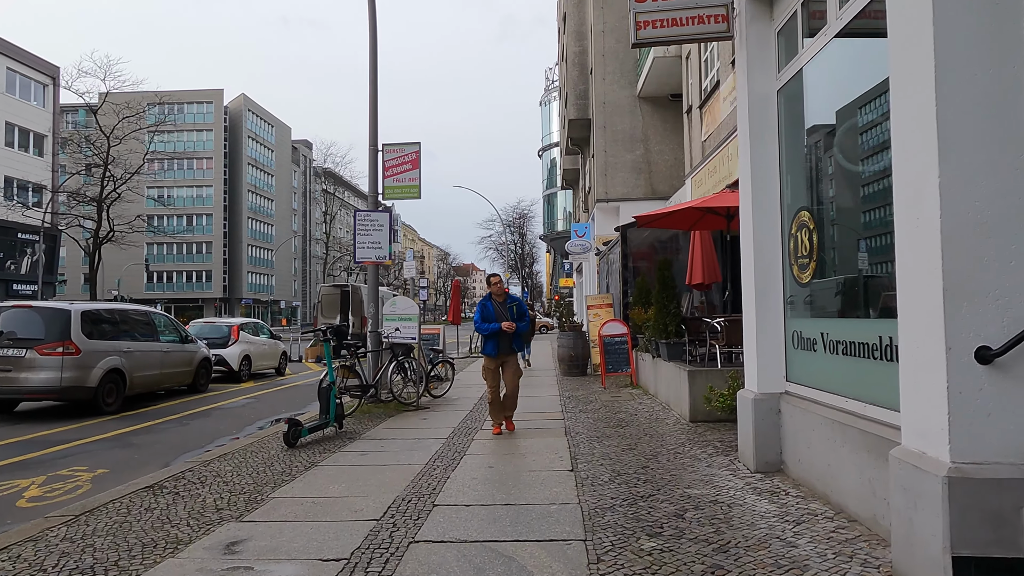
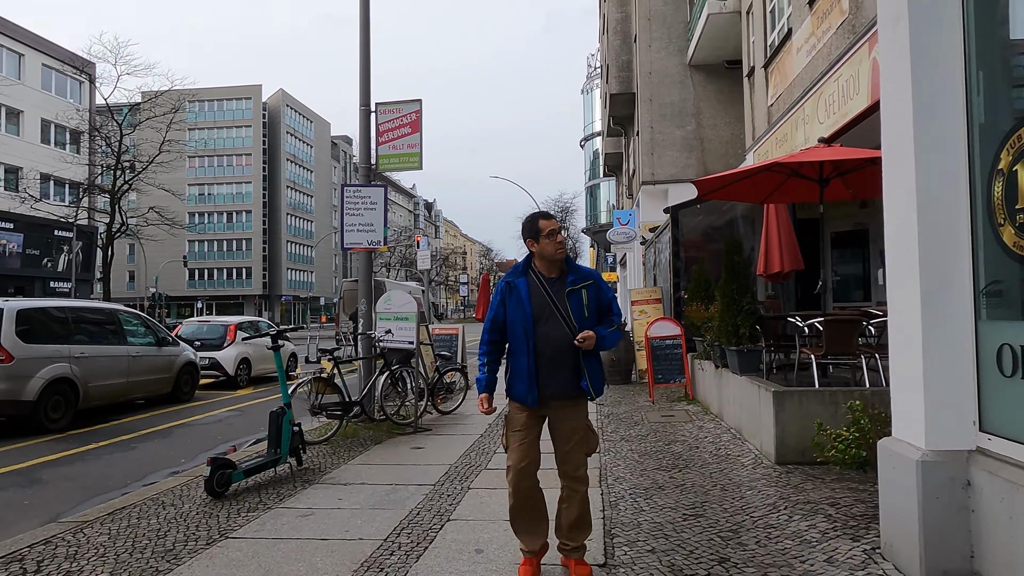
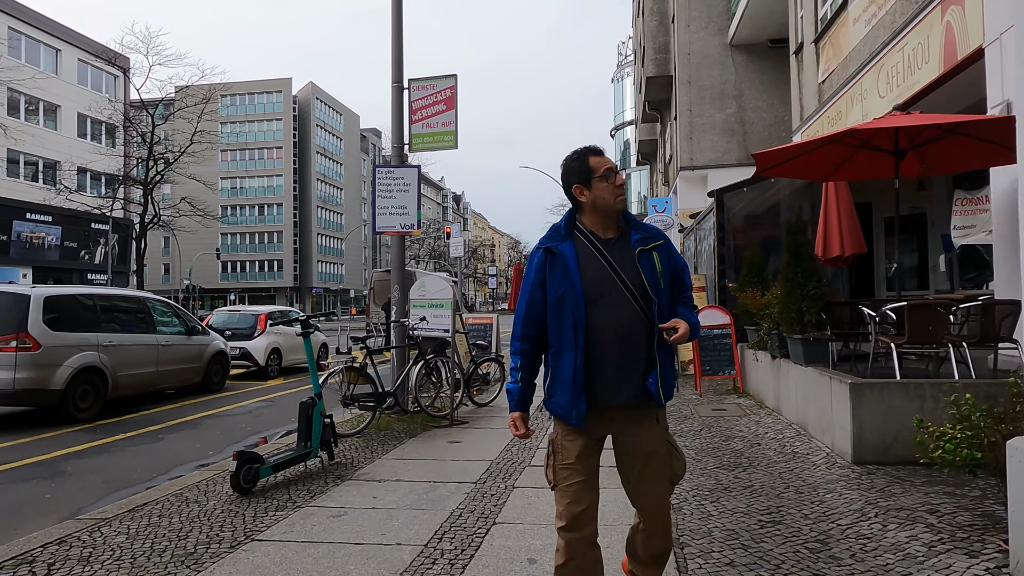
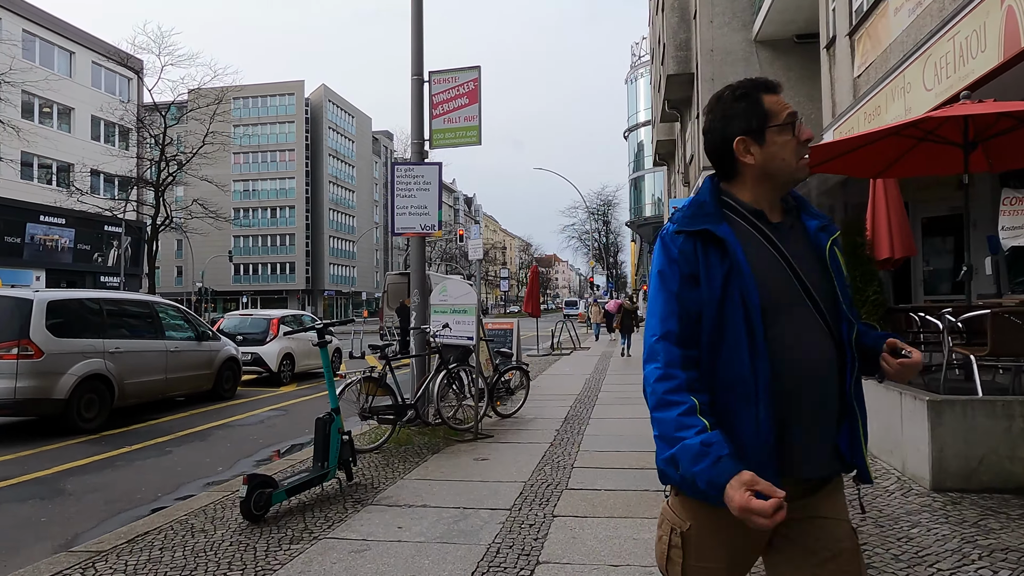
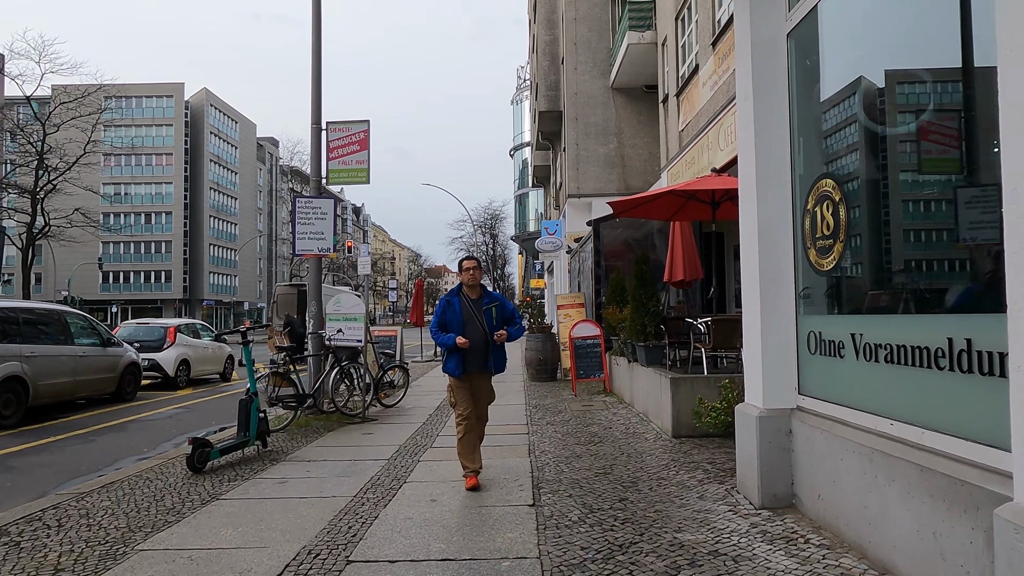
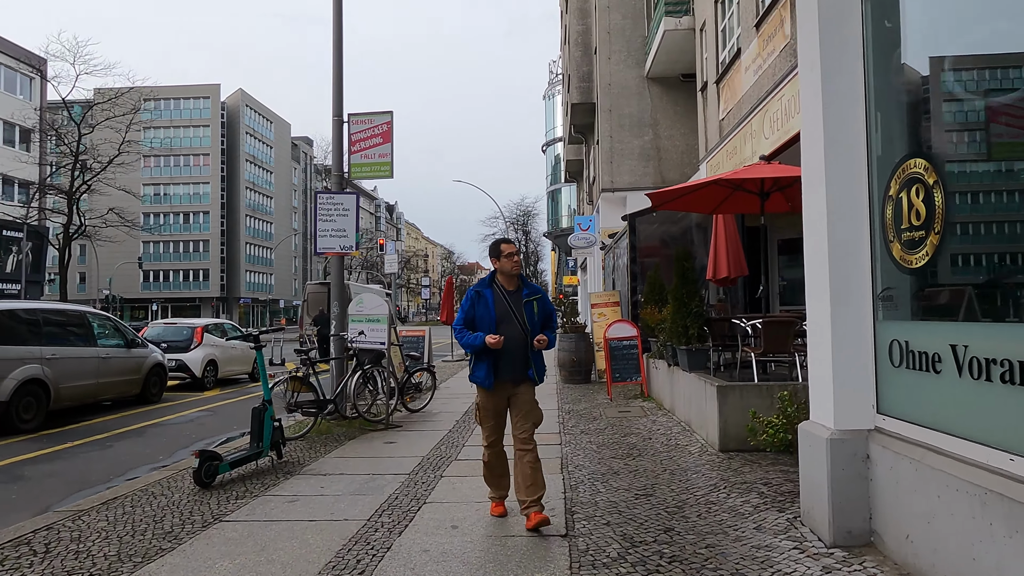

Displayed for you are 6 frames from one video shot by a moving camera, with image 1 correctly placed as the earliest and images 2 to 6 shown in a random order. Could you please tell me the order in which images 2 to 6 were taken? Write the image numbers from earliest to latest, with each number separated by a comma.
5, 6, 2, 3, 4
